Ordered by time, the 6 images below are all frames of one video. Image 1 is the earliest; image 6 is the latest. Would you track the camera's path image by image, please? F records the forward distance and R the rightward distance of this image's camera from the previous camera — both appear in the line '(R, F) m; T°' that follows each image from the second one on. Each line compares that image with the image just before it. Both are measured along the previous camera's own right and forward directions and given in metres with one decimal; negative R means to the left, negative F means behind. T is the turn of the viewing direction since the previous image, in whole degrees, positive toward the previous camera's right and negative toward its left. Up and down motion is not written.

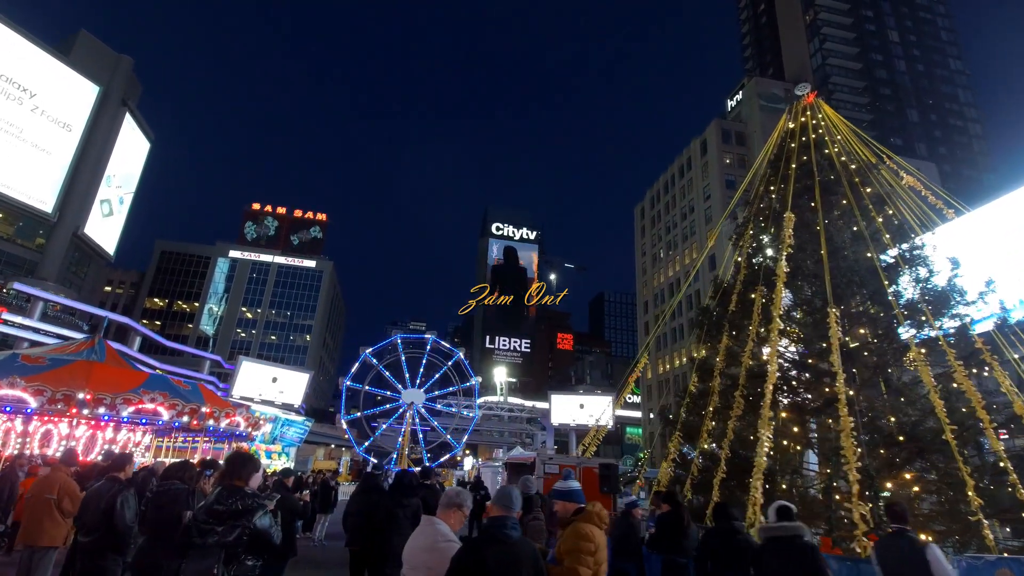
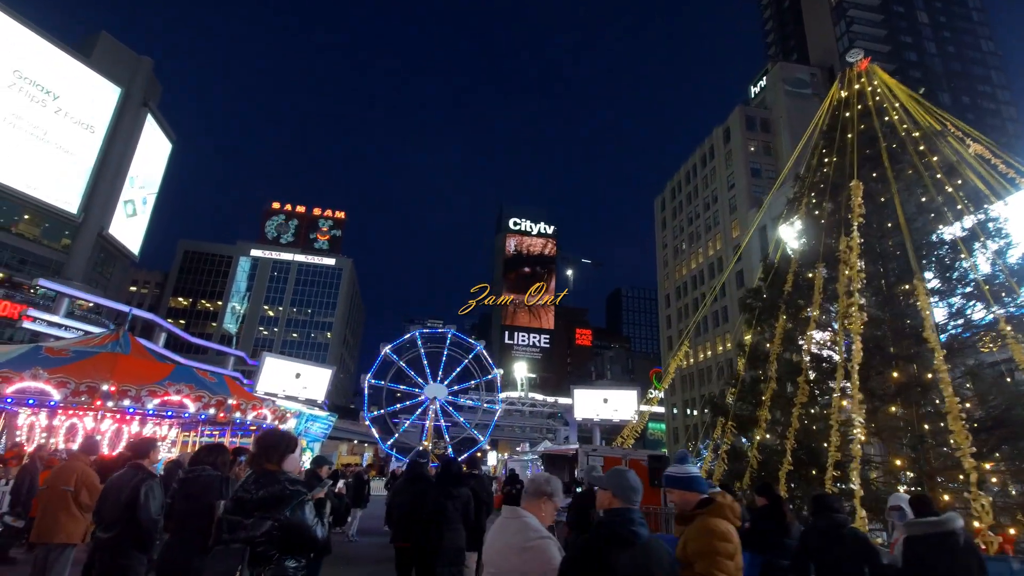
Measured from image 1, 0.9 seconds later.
(-0.4, +0.7) m; -2°
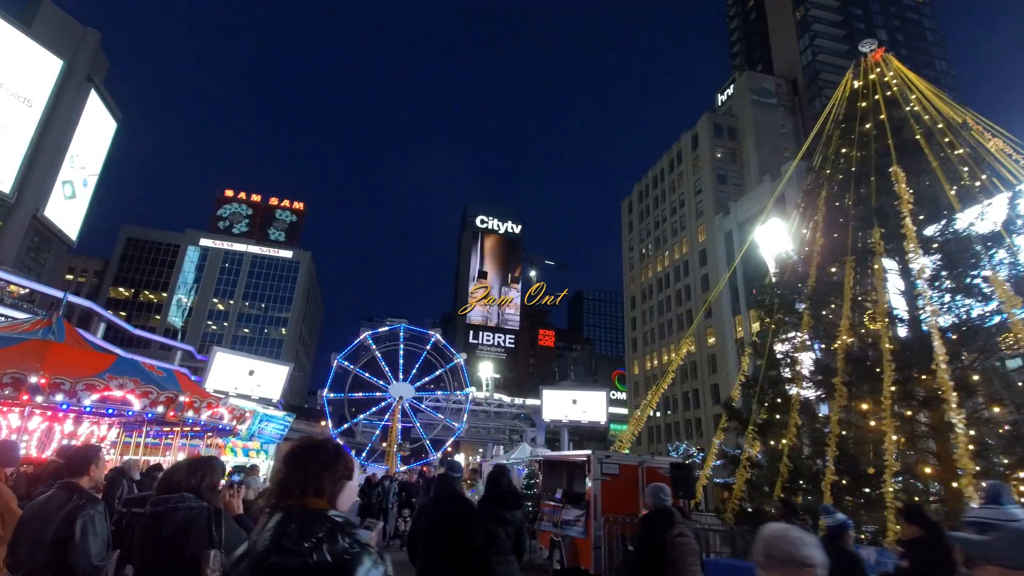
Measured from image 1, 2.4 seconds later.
(-0.9, +1.2) m; +4°
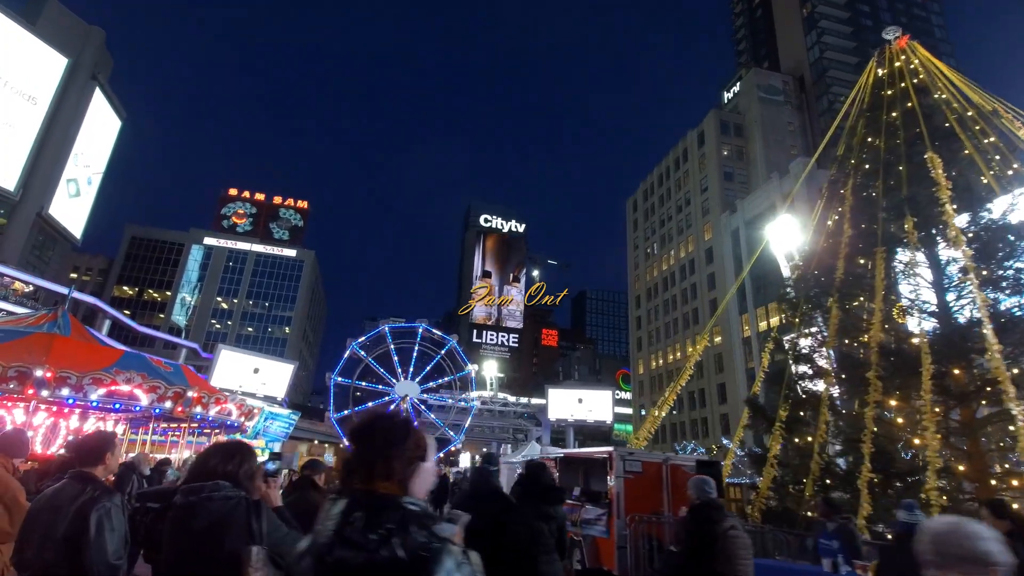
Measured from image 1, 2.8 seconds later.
(-0.3, +0.3) m; 0°
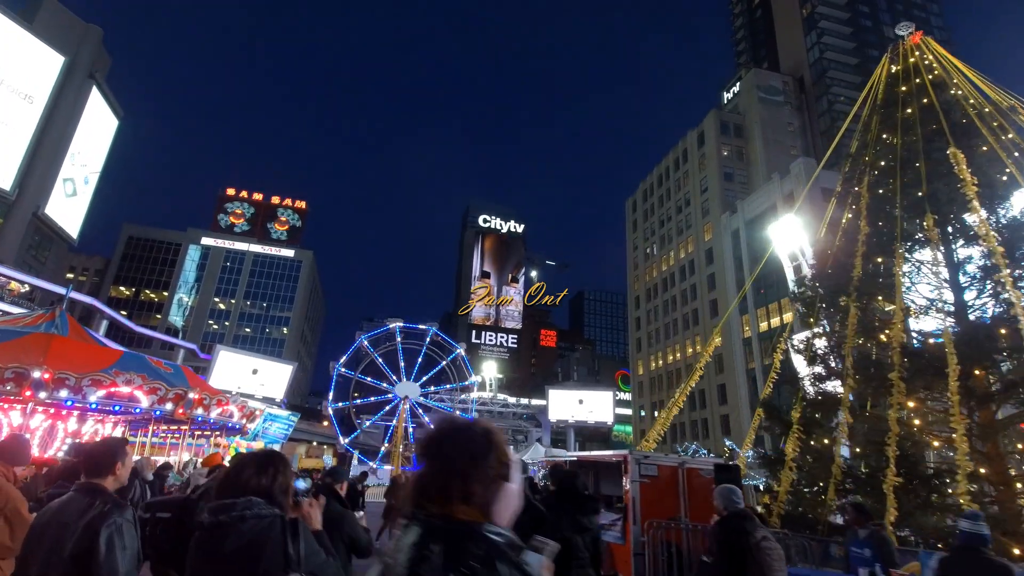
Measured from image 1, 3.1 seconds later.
(-0.2, +0.2) m; 0°
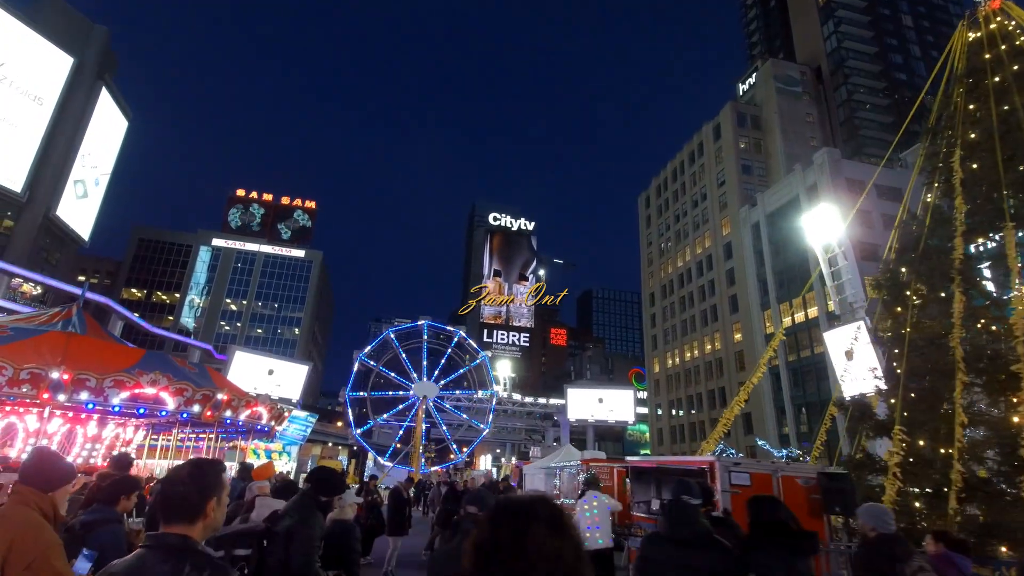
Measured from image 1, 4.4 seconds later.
(-0.9, +0.9) m; -1°
